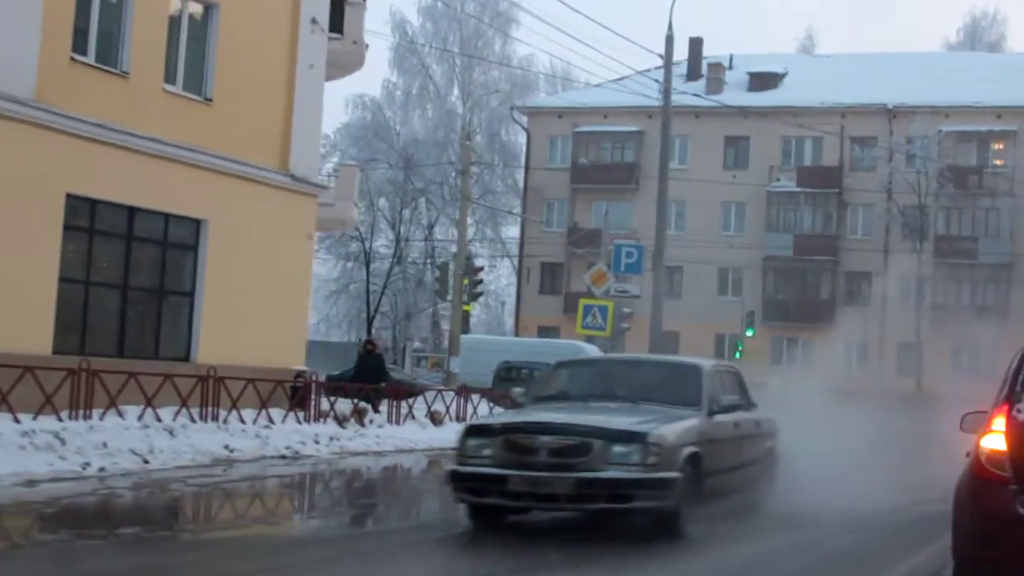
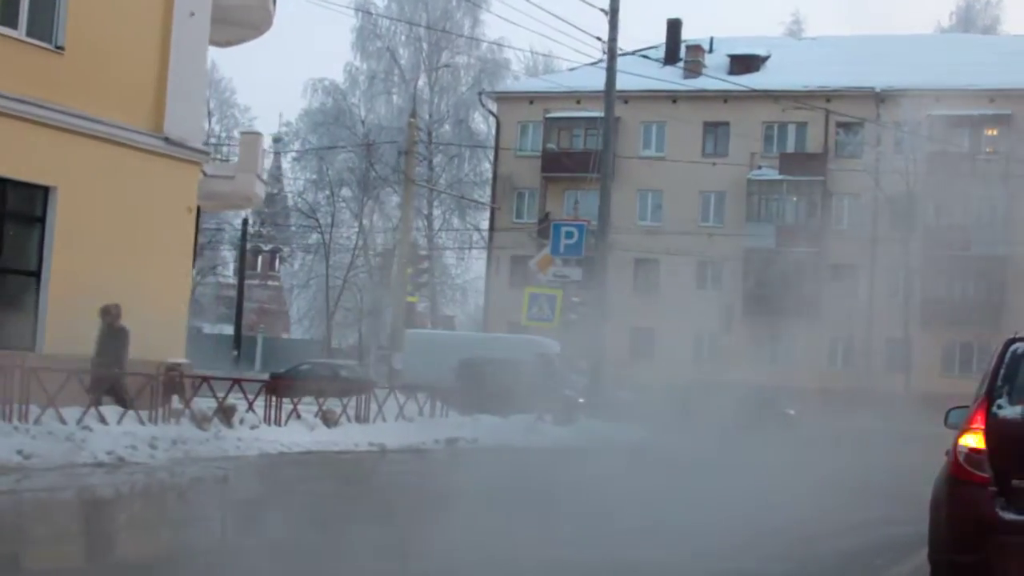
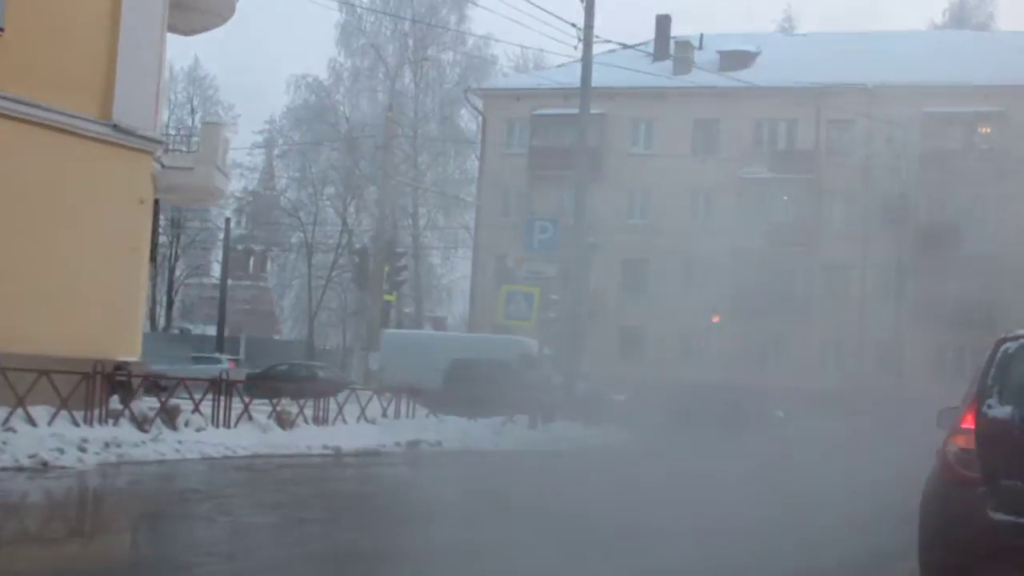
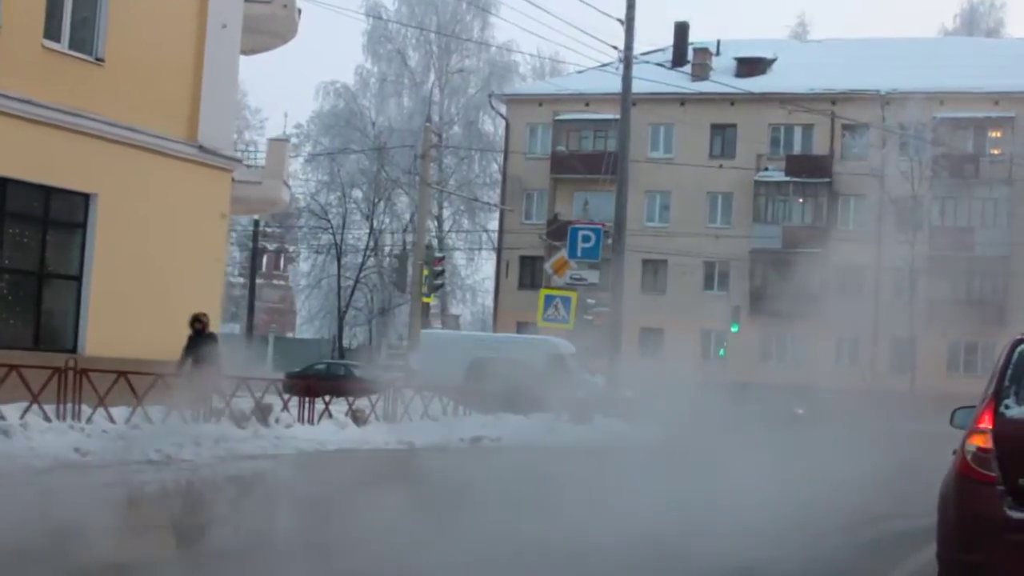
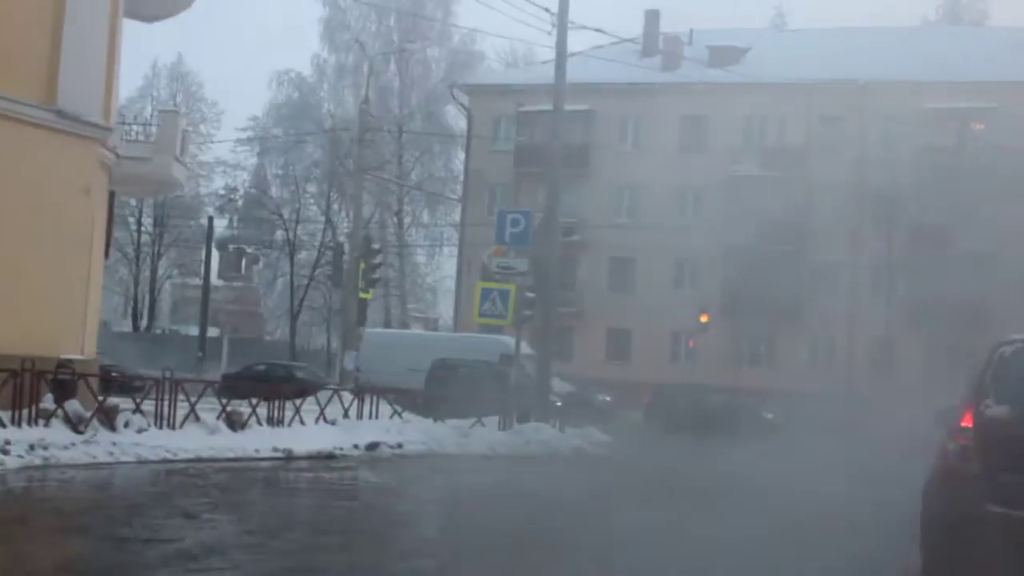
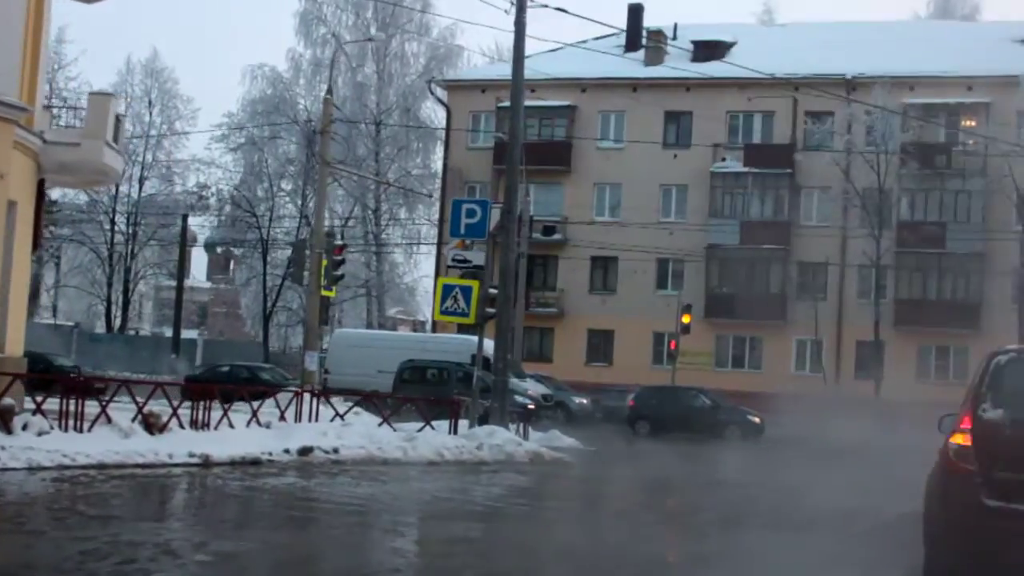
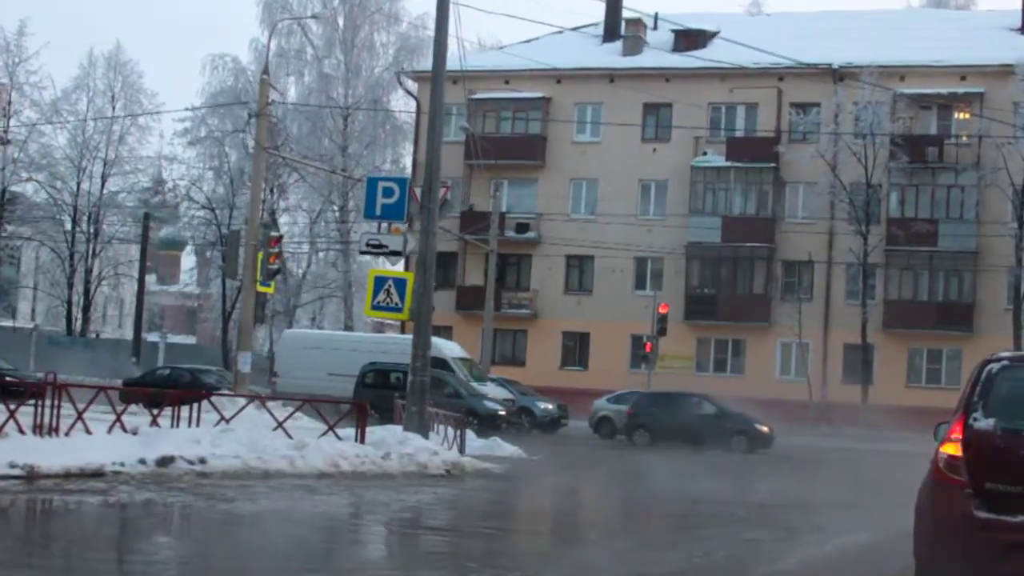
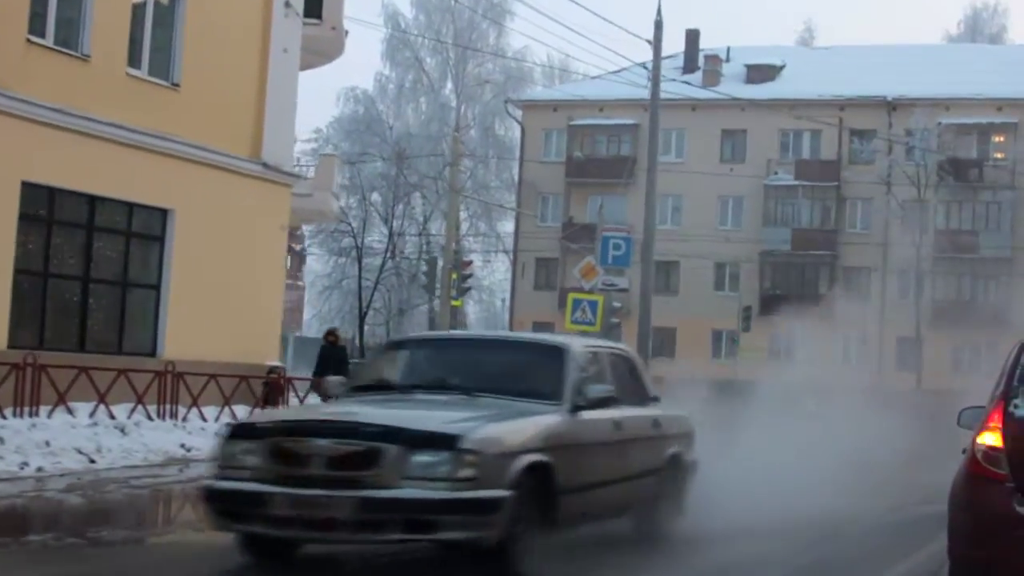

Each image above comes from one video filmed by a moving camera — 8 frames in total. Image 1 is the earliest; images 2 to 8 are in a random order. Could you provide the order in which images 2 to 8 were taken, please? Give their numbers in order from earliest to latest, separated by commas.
8, 4, 2, 3, 5, 6, 7
